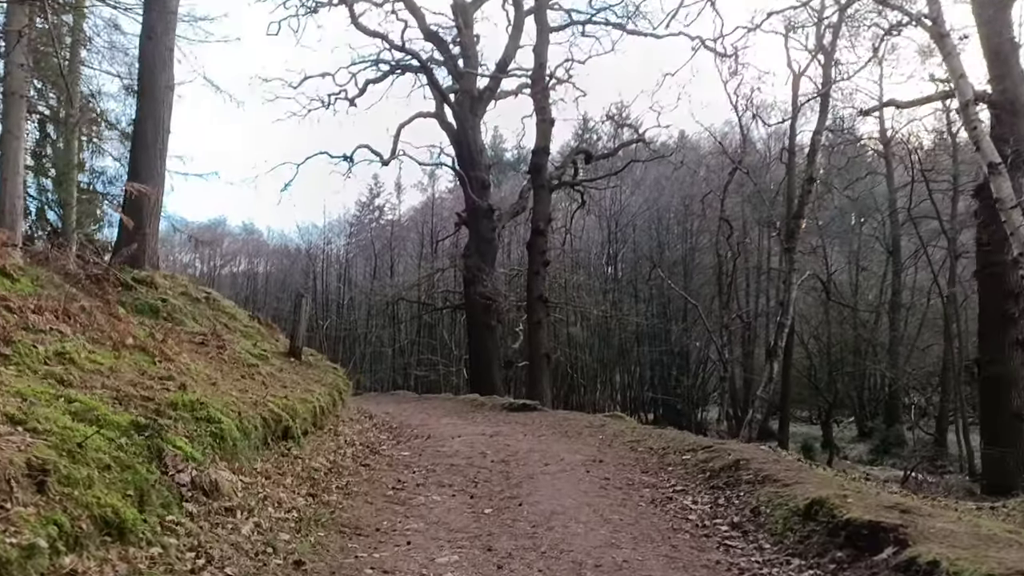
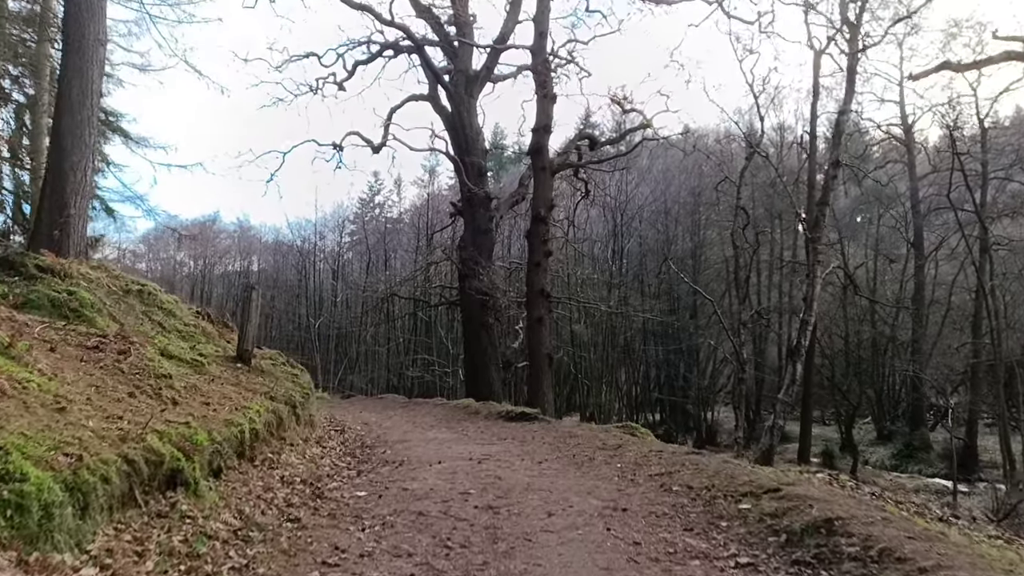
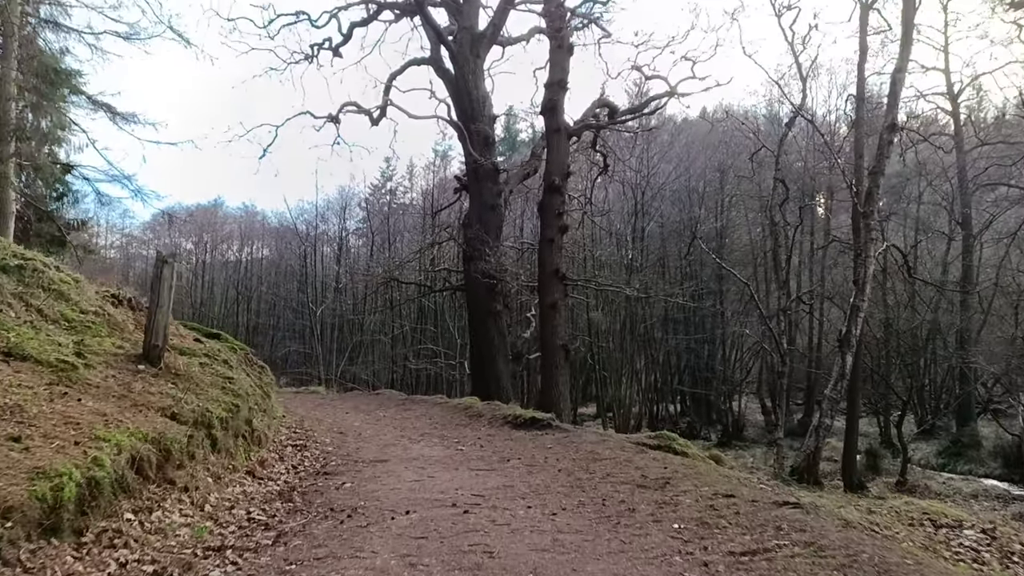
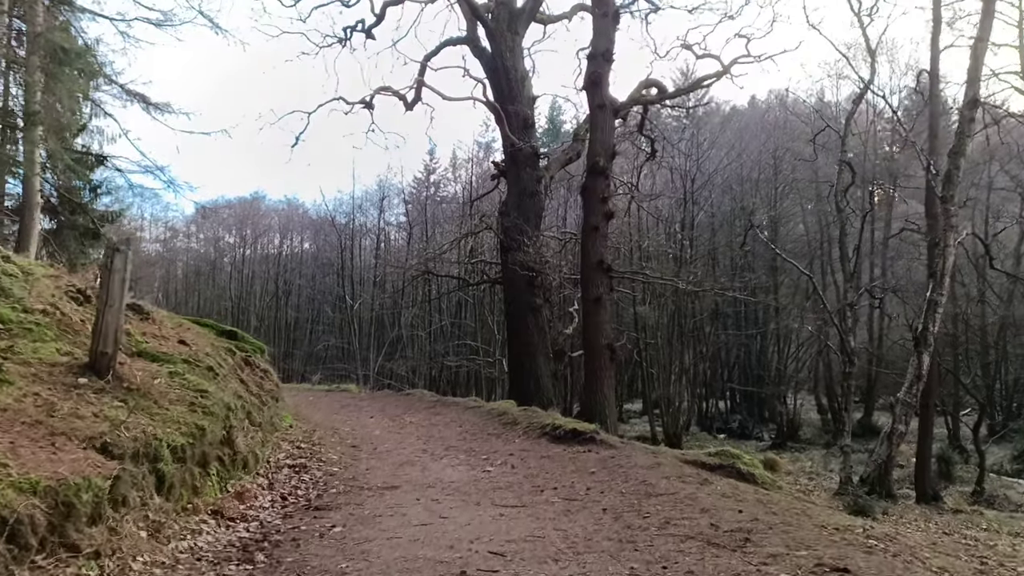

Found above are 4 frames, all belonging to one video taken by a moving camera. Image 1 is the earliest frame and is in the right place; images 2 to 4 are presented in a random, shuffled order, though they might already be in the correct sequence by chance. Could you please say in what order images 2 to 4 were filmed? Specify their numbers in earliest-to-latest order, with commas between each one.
2, 3, 4
